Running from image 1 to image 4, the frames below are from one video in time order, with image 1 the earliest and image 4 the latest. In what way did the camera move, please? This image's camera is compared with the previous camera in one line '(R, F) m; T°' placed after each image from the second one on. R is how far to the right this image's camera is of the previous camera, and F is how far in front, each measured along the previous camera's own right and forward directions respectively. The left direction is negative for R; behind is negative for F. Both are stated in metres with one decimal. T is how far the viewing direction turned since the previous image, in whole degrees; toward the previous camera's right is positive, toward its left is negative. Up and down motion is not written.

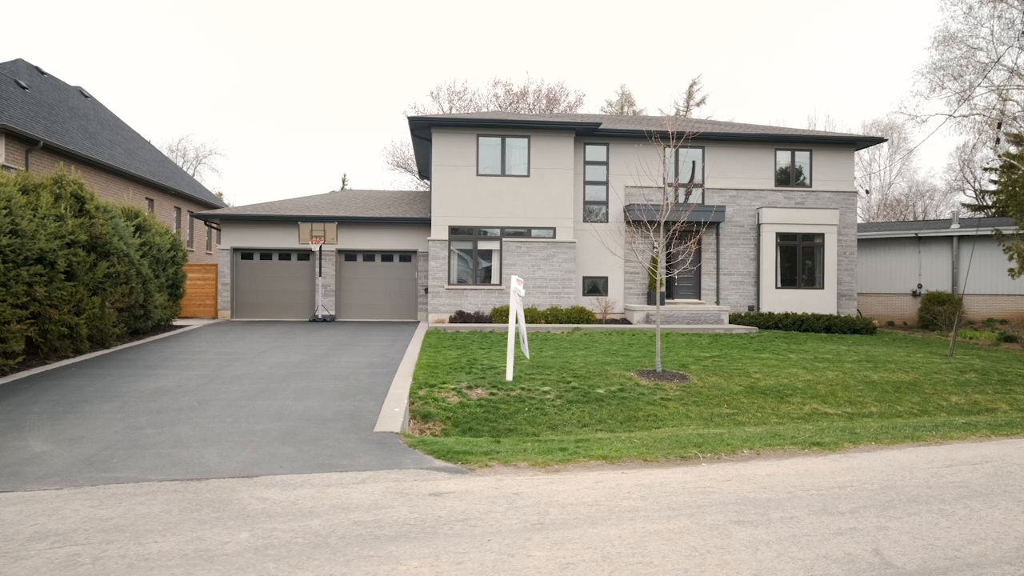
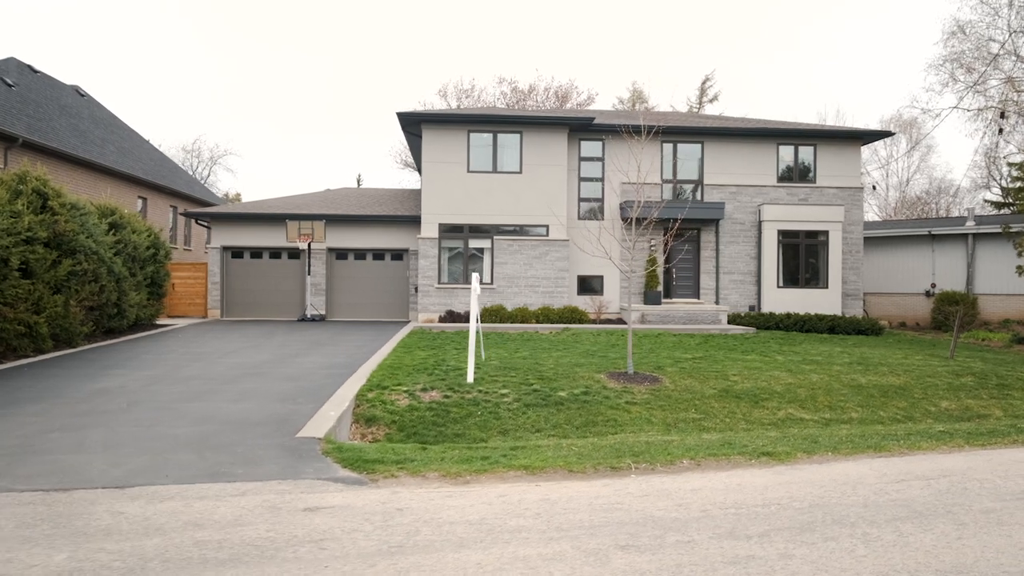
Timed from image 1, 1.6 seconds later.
(+0.9, +0.5) m; -2°
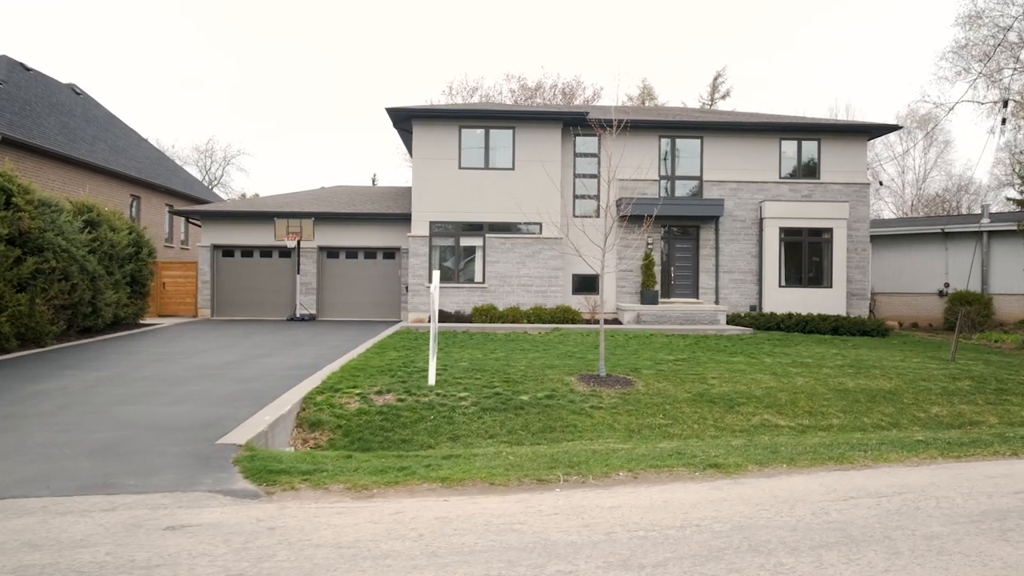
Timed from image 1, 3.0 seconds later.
(+0.8, +0.5) m; -2°
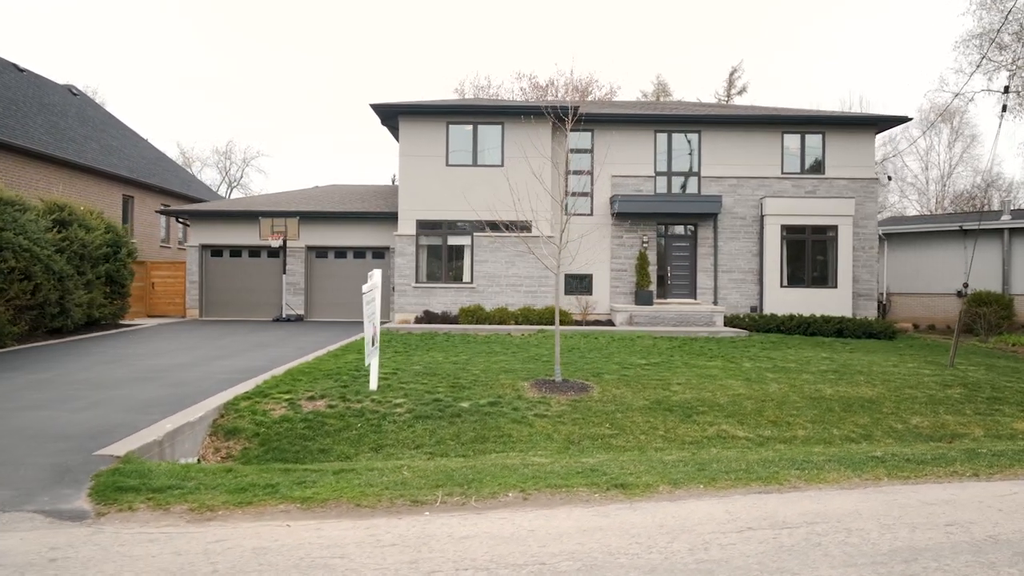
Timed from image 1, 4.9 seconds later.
(+1.2, +0.6) m; -2°
